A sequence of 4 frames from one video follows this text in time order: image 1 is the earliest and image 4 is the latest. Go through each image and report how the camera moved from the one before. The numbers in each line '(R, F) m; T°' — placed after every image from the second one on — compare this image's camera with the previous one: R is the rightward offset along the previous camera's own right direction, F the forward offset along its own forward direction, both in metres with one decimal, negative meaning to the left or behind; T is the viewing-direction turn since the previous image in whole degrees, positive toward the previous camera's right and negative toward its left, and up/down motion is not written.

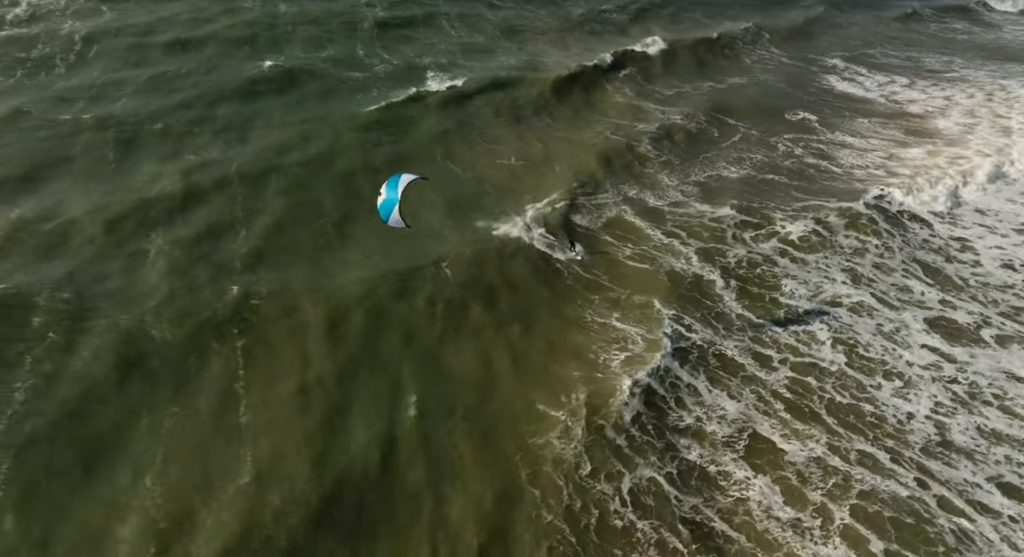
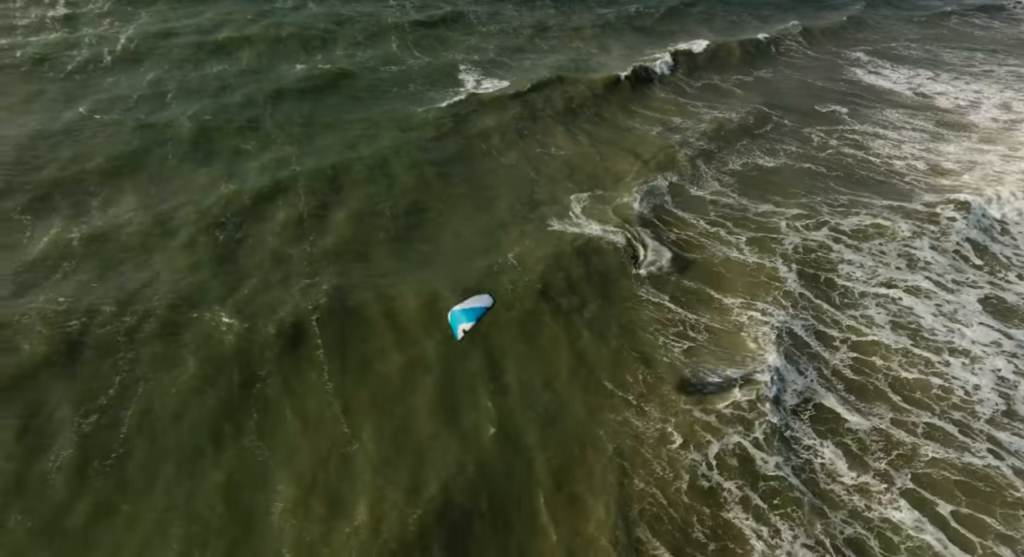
(-1.7, -1.0) m; 0°
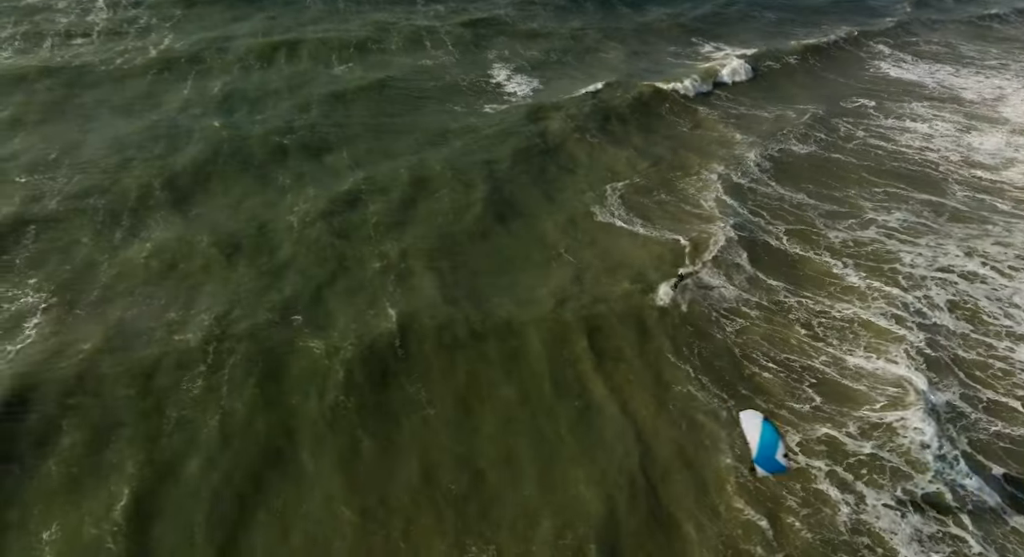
(-2.2, -1.3) m; 0°
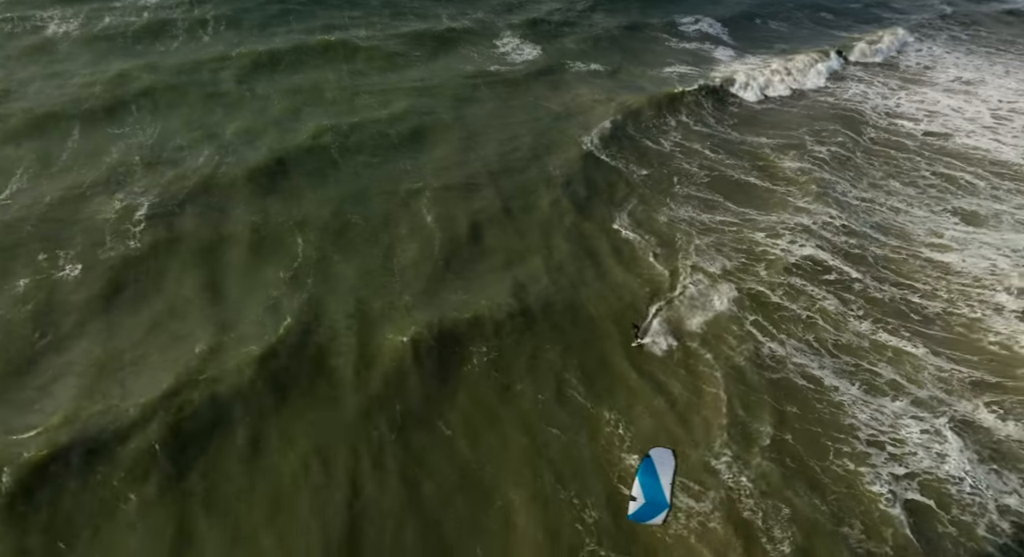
(-0.4, -6.1) m; 0°
